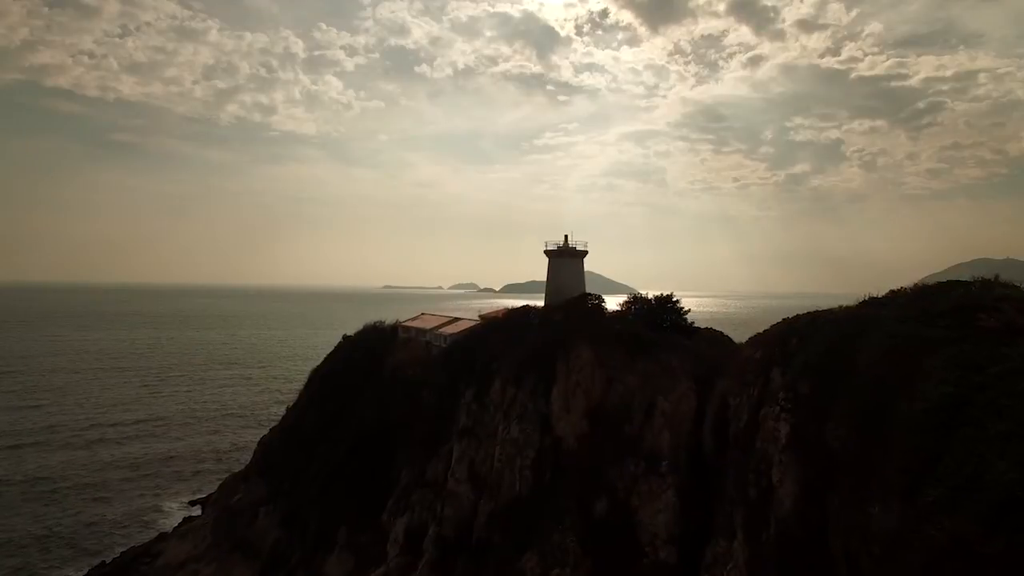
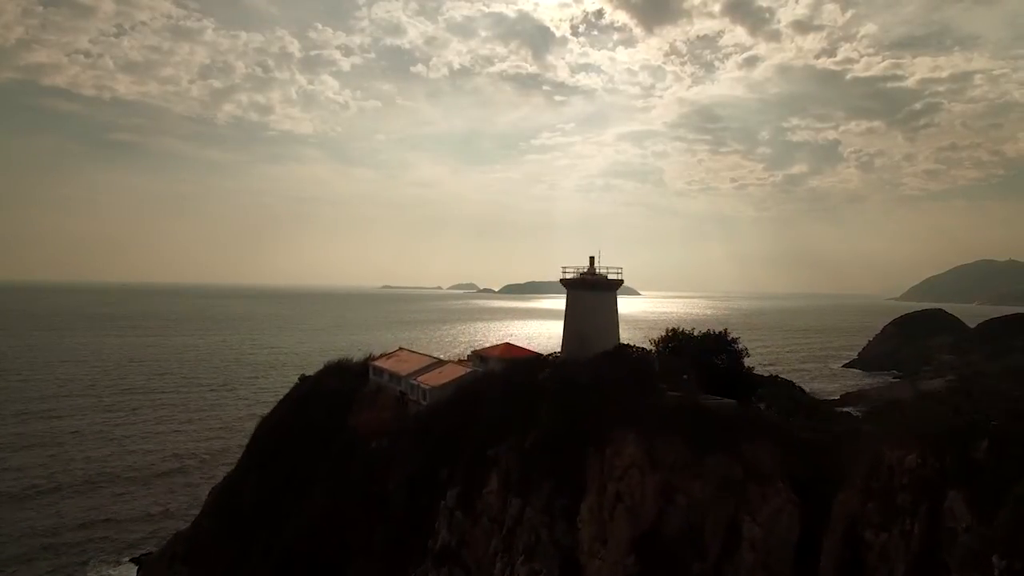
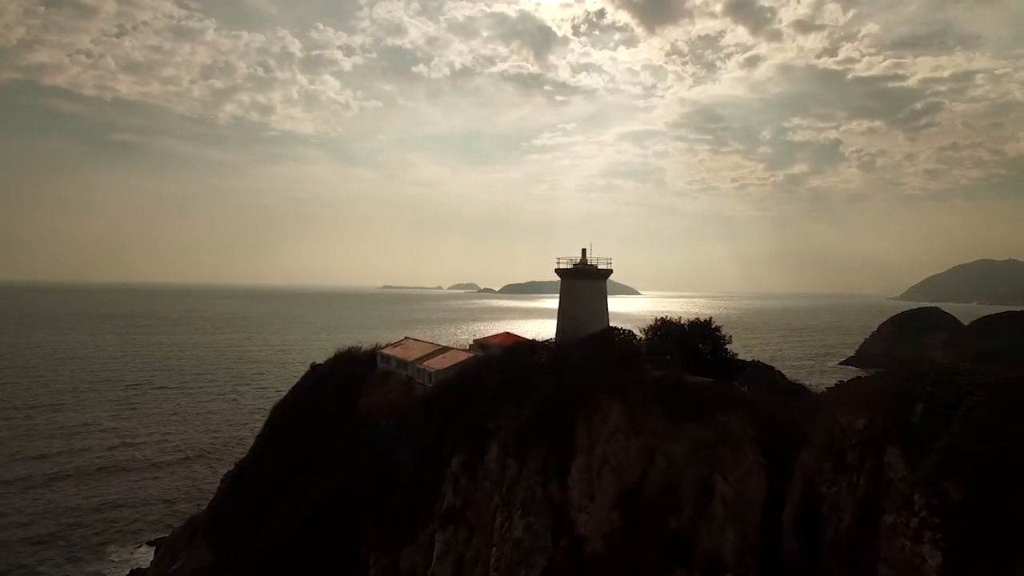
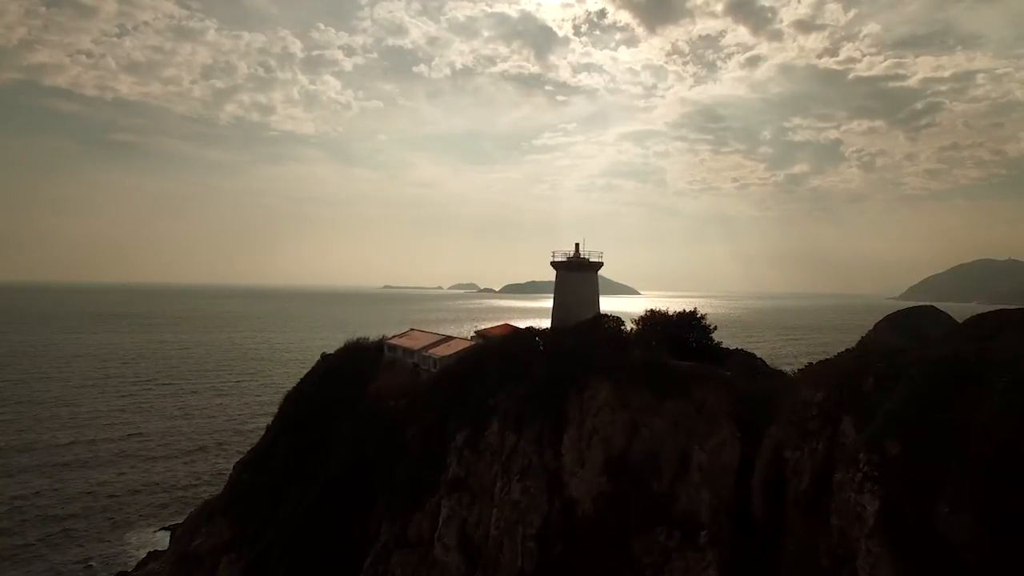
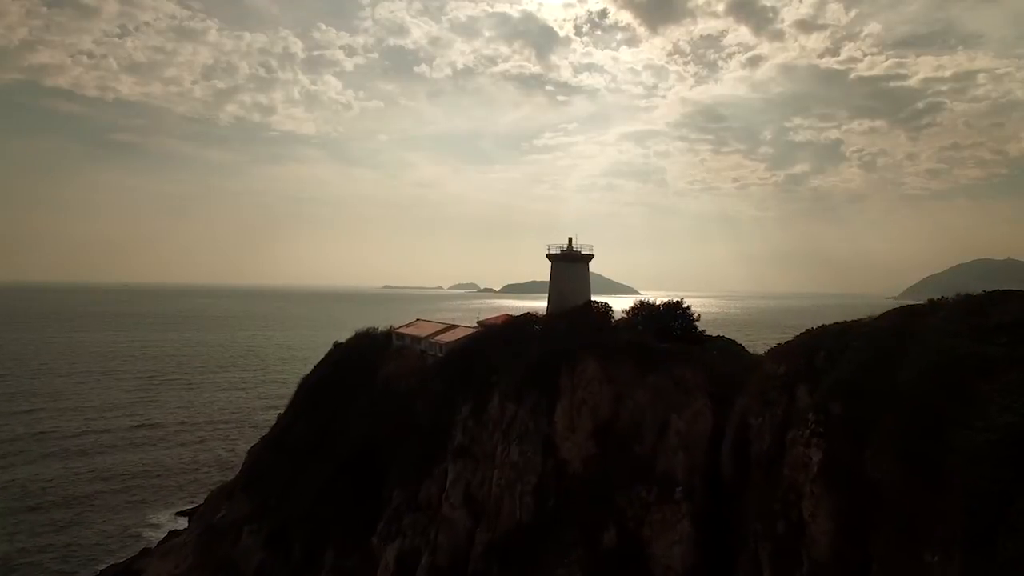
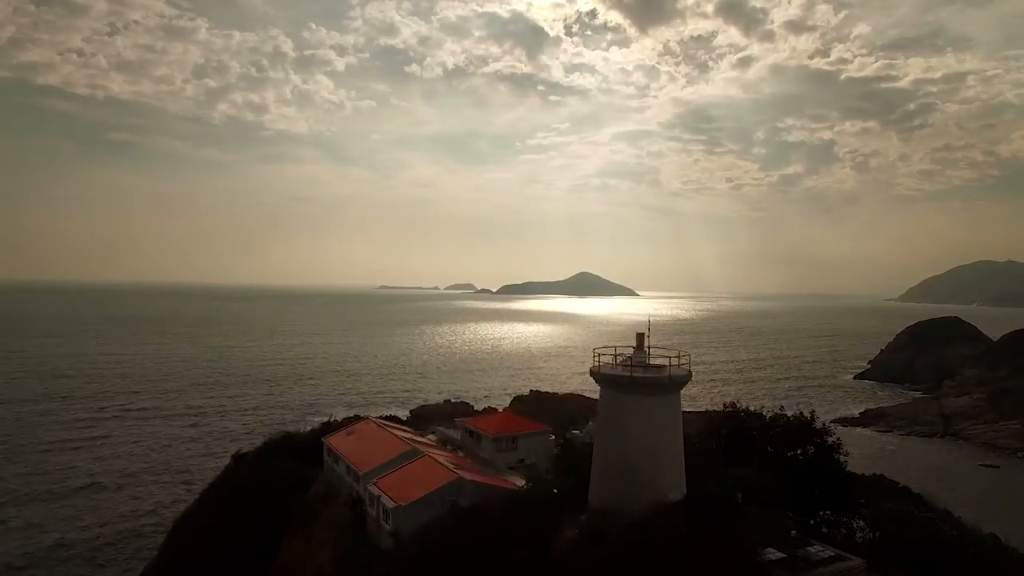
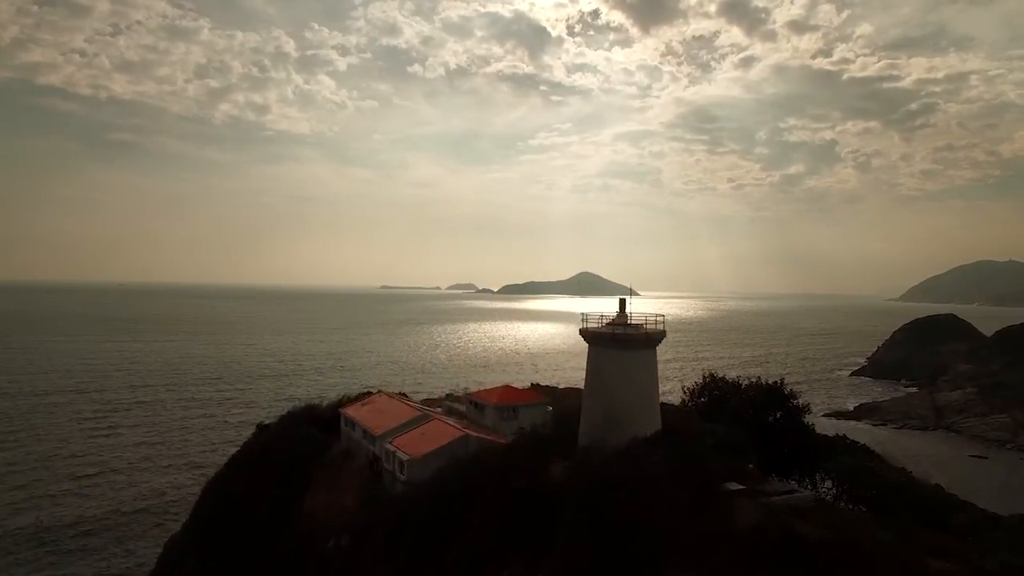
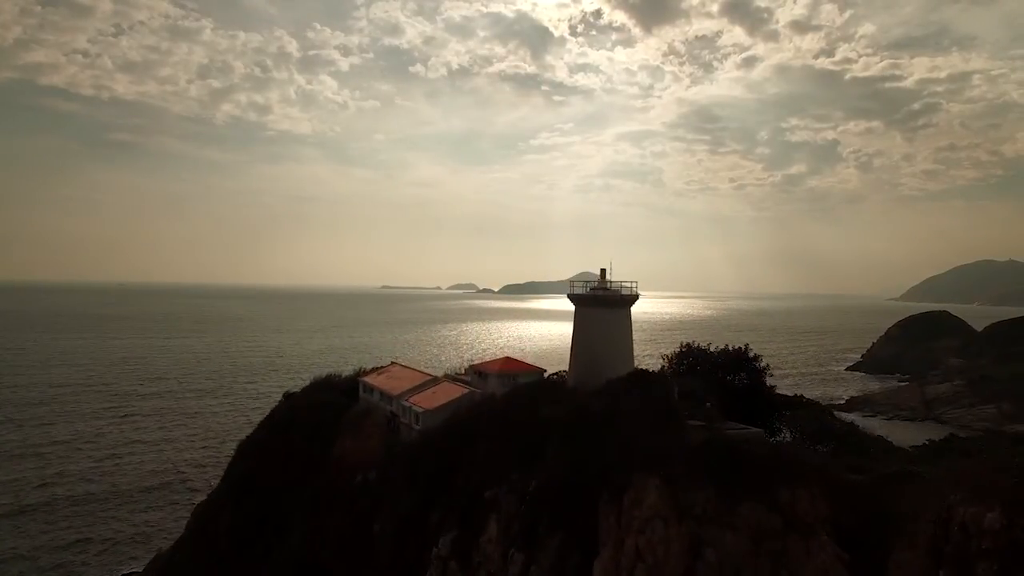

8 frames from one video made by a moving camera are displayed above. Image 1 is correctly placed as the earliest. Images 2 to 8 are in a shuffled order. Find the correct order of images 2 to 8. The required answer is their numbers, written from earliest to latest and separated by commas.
5, 4, 3, 2, 8, 7, 6
